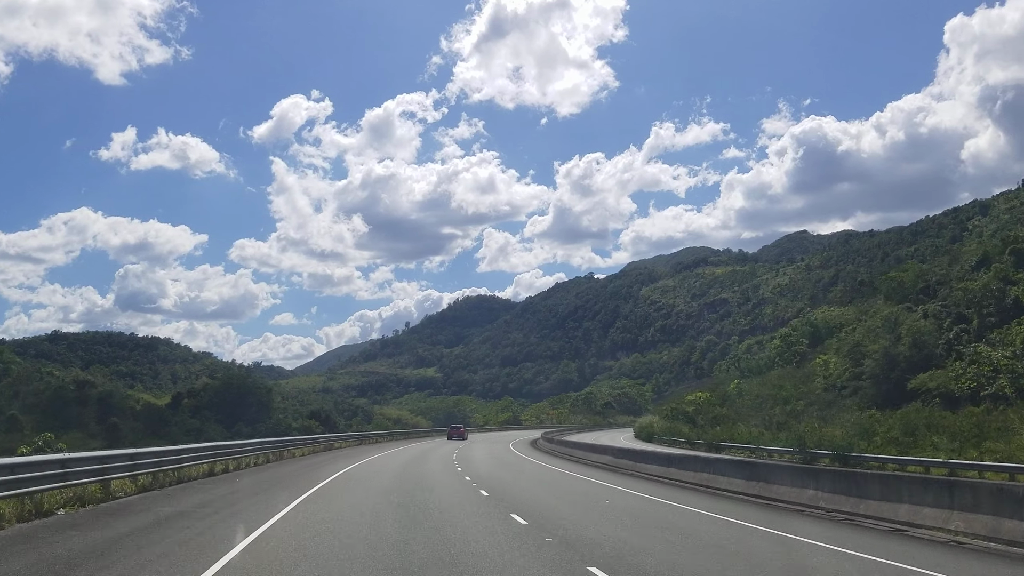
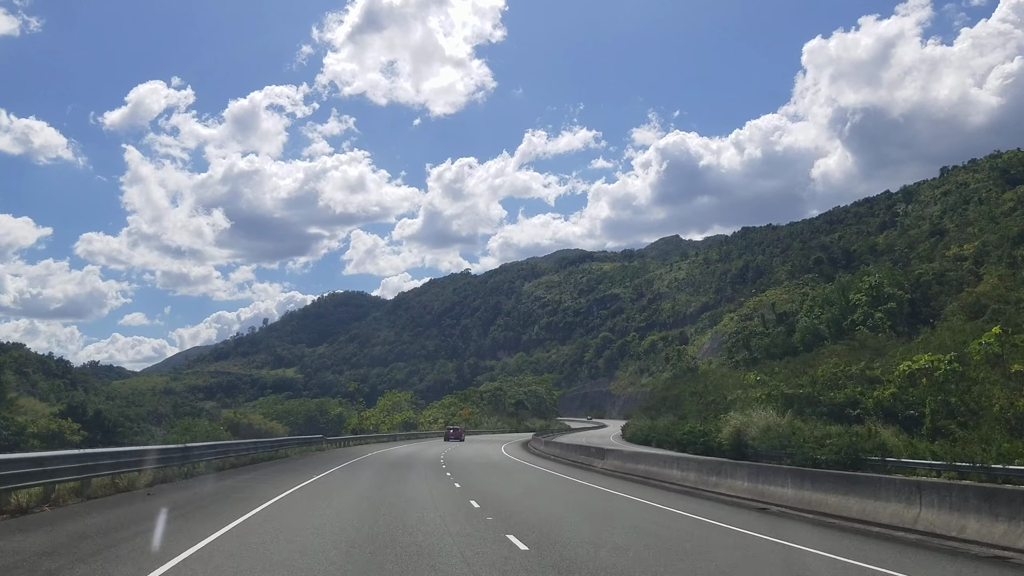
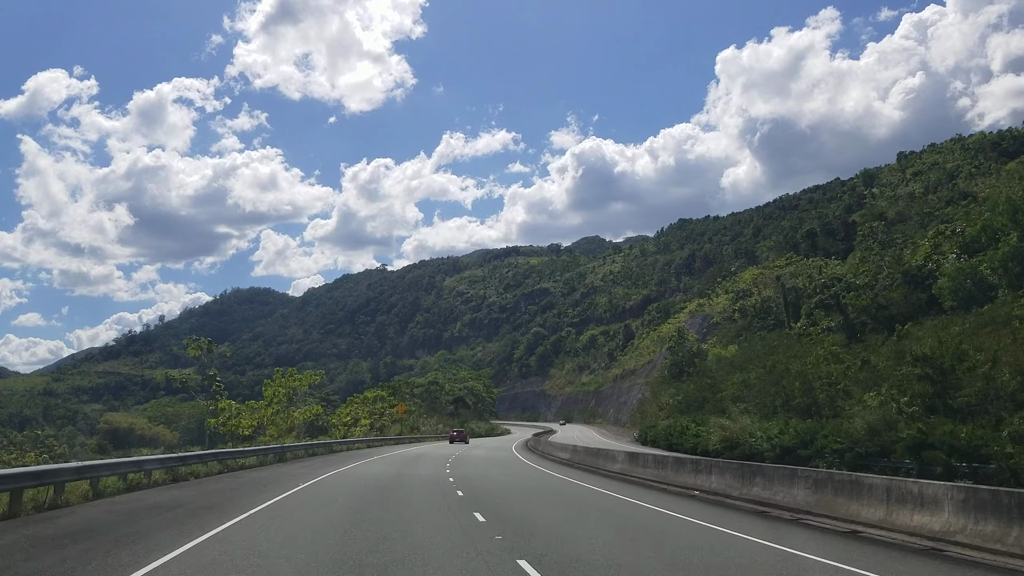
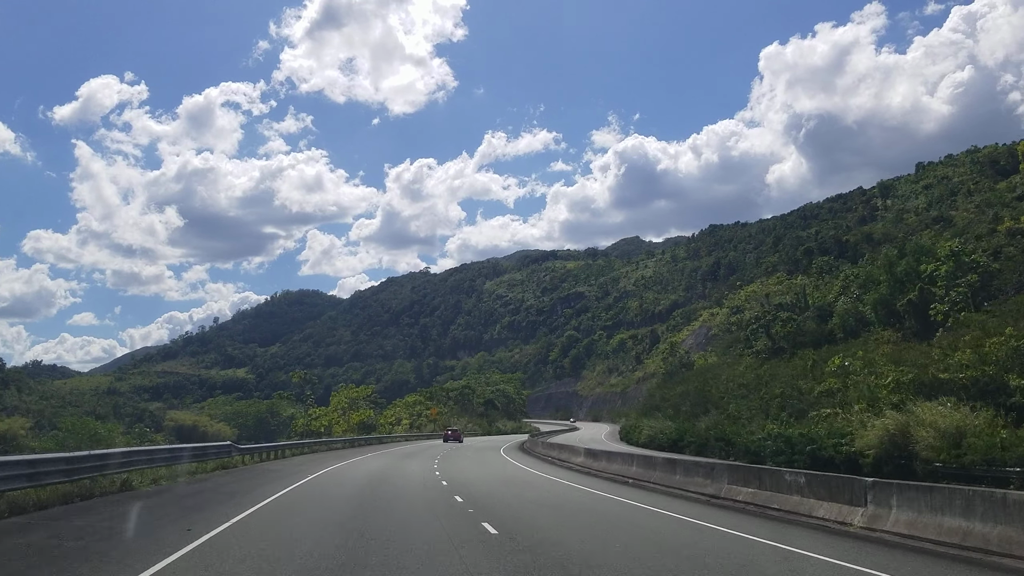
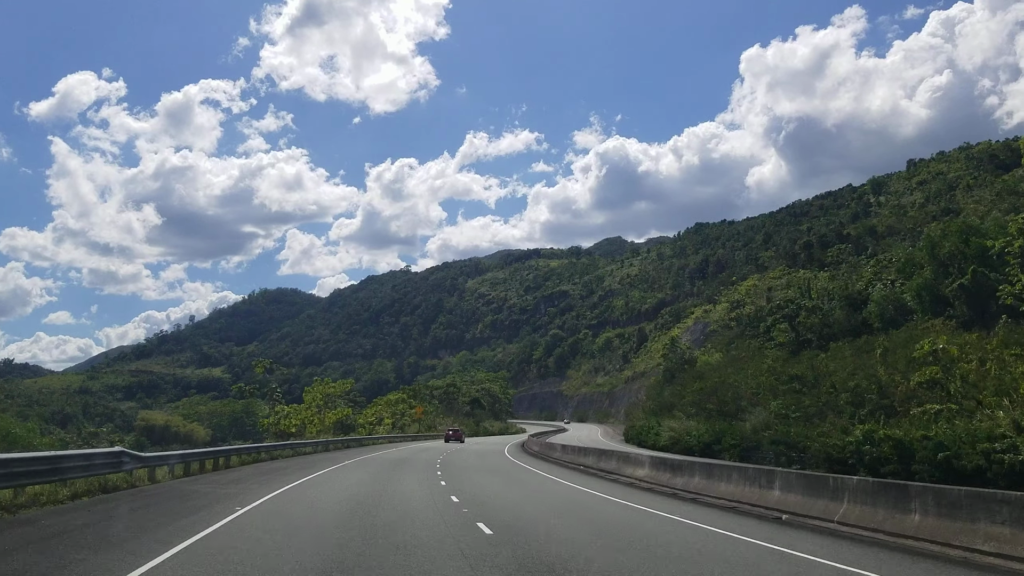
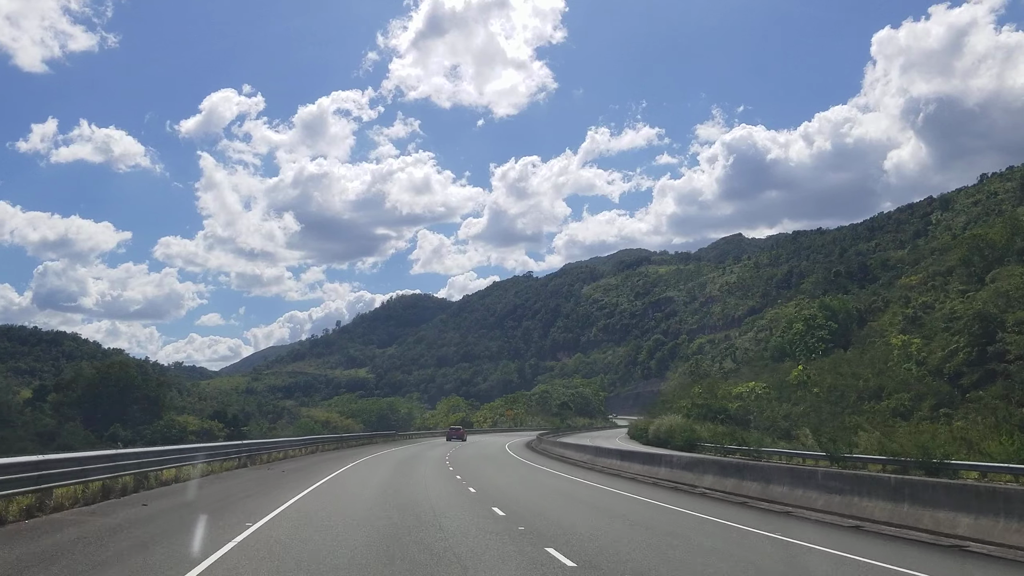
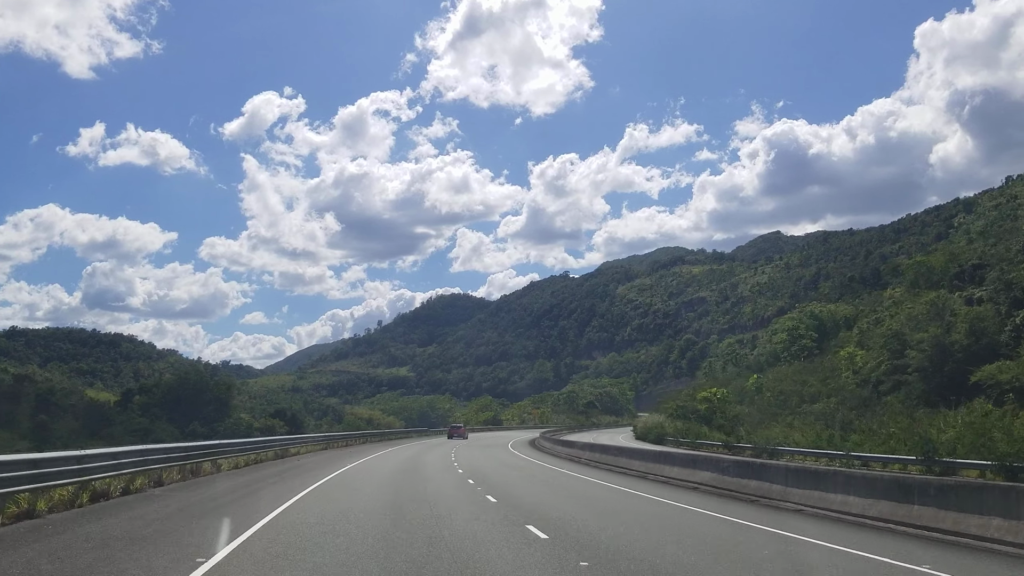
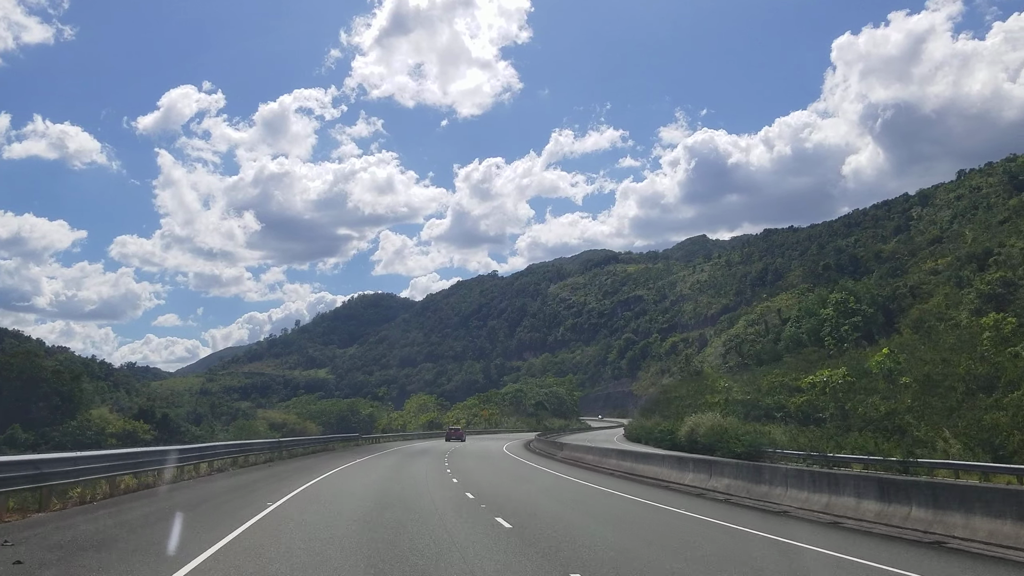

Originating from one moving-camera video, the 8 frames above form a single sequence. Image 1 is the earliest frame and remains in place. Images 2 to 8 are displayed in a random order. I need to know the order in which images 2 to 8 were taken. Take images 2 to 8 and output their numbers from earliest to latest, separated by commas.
7, 6, 8, 2, 4, 5, 3
